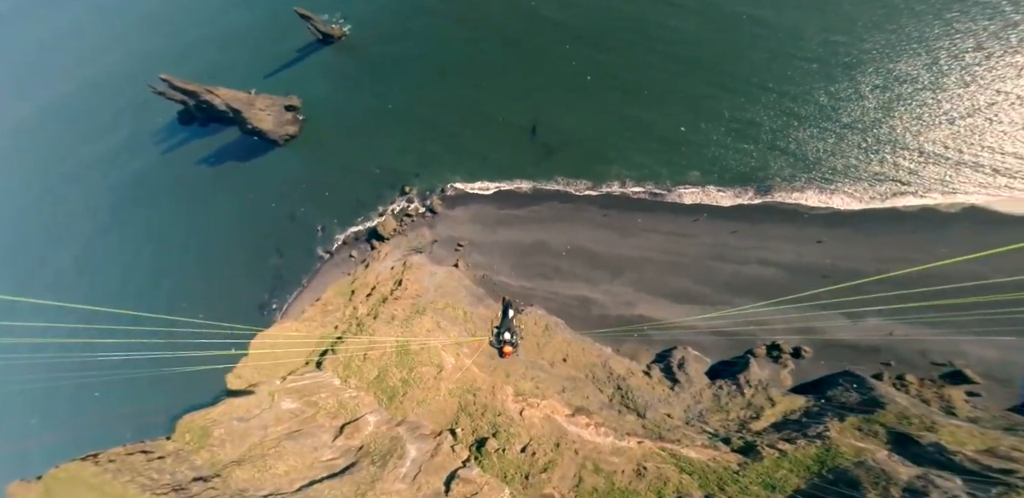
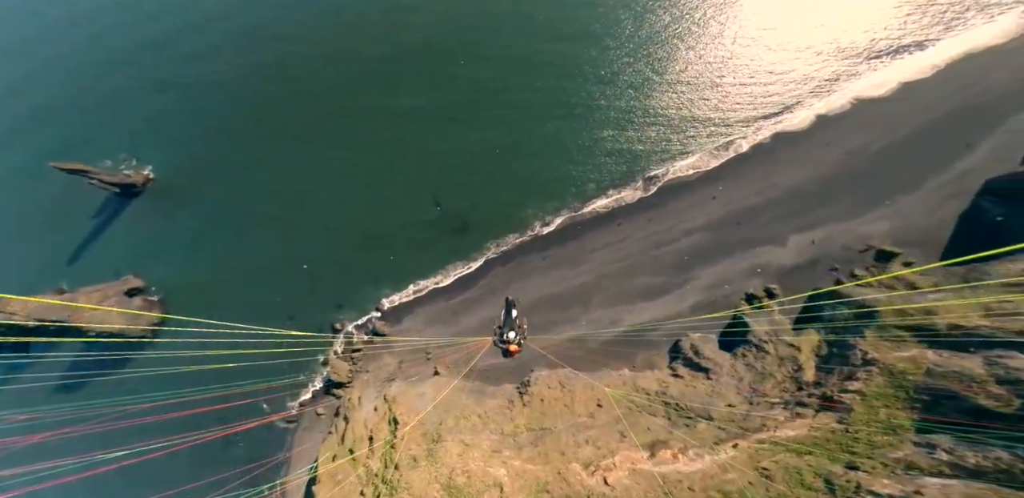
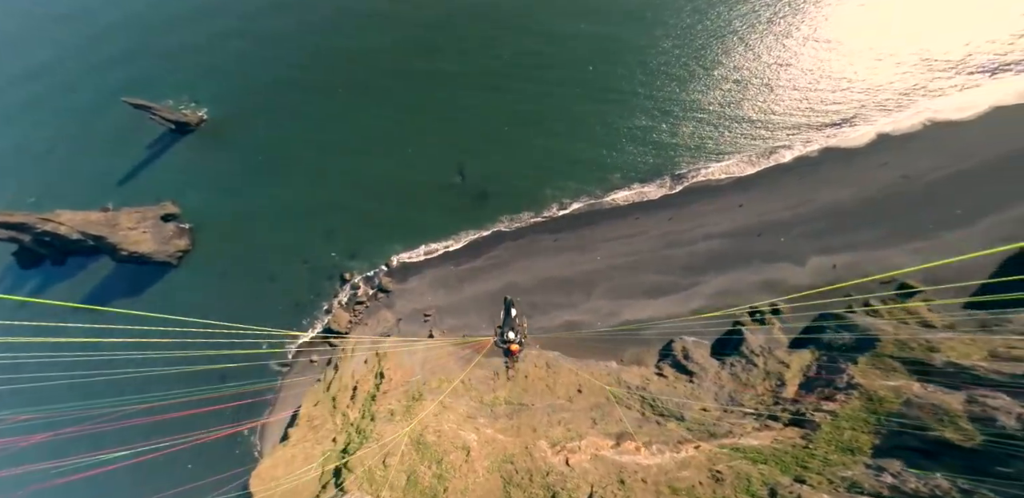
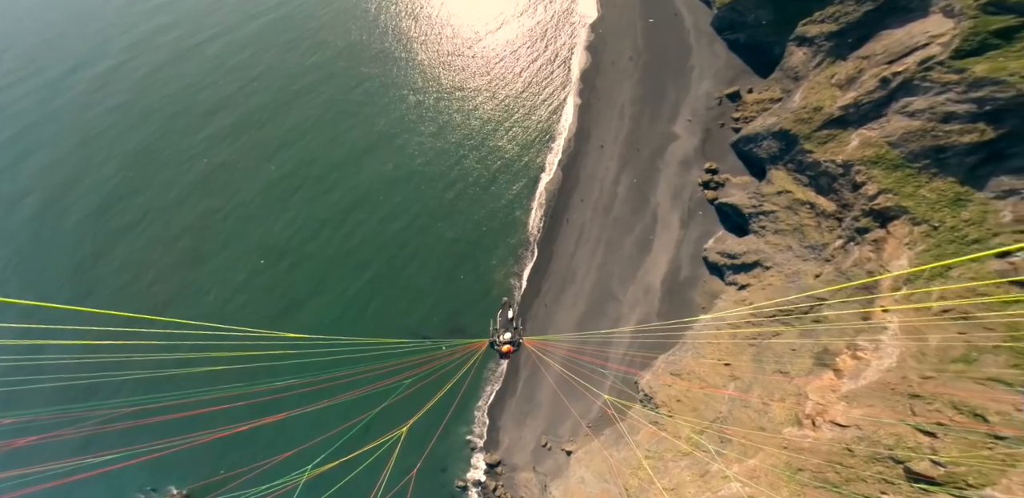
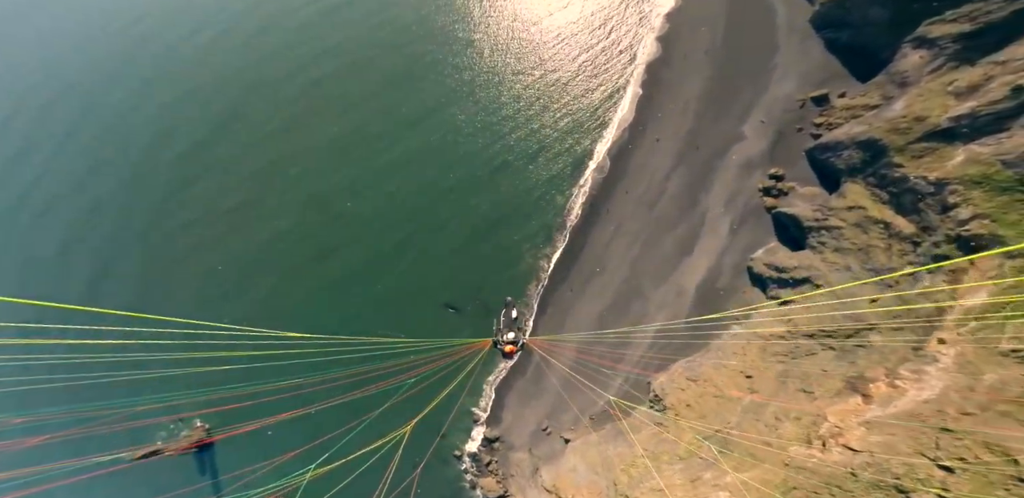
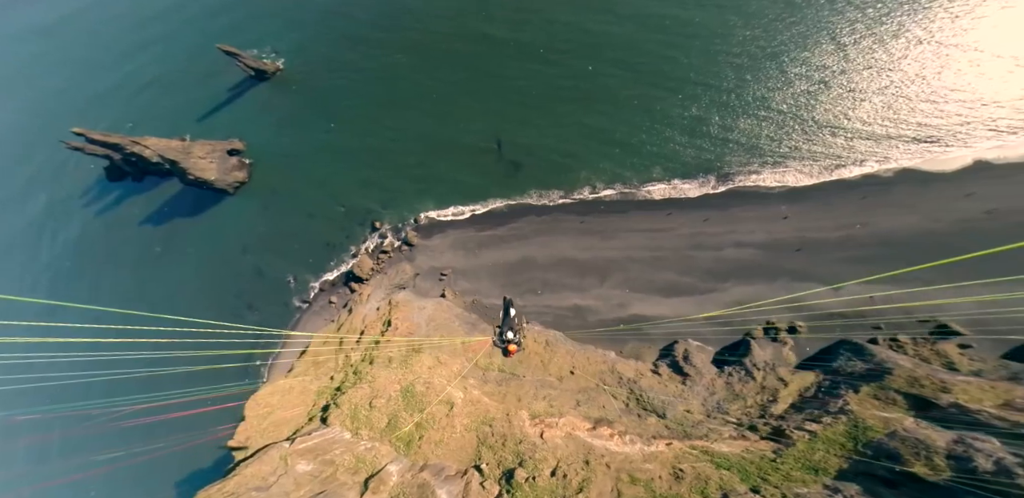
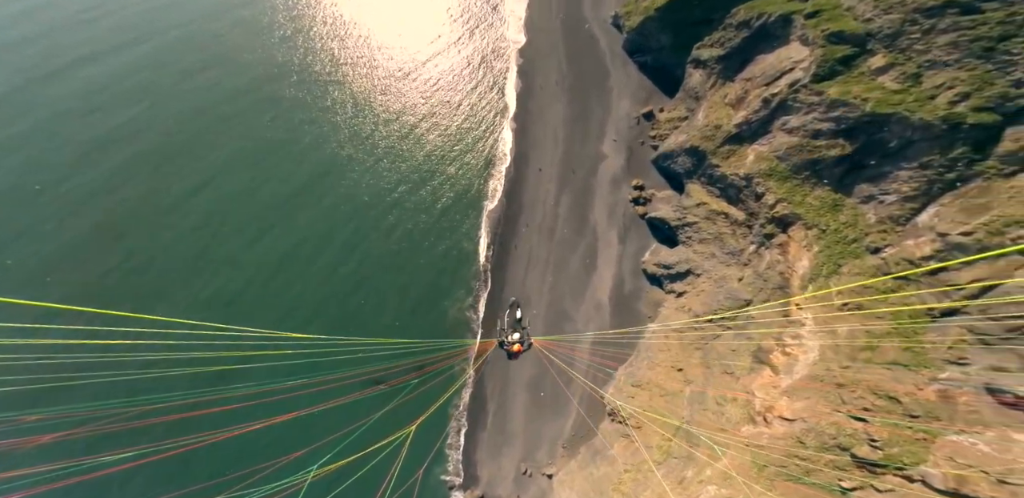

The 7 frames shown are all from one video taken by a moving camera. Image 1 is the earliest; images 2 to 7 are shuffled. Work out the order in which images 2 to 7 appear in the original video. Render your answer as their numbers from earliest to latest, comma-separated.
6, 3, 2, 5, 4, 7
